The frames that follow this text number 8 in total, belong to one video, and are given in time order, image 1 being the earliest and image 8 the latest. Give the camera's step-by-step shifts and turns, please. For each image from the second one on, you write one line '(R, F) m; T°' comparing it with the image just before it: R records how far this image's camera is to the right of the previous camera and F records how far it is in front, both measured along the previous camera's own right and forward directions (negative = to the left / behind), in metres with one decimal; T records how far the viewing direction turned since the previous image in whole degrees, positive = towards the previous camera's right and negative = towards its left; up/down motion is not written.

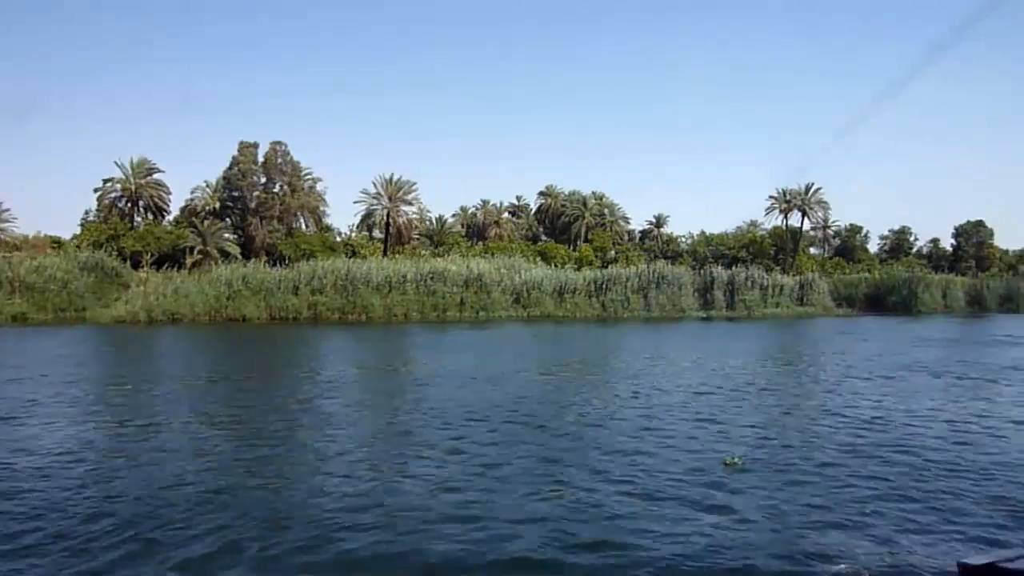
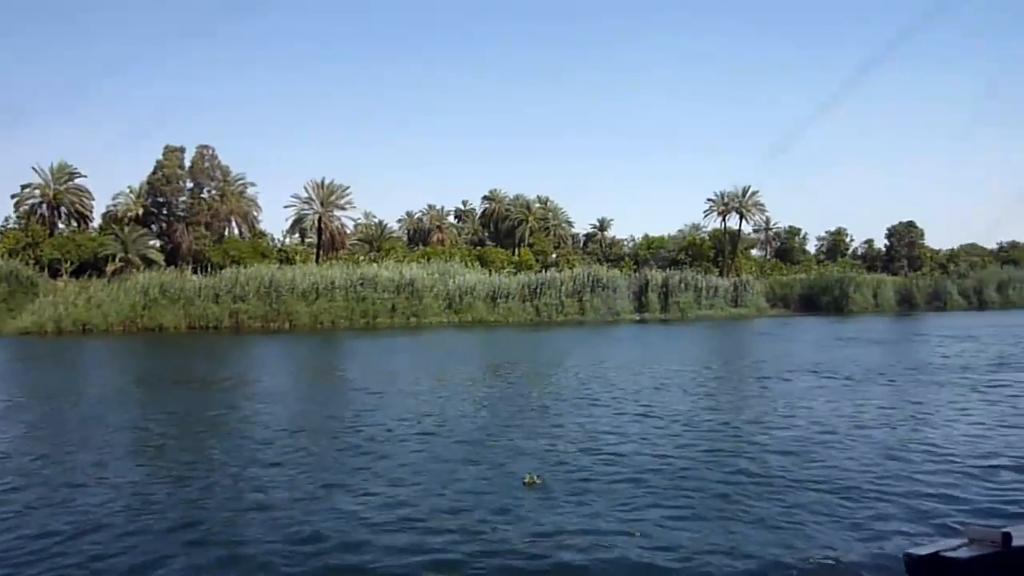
(+1.2, +0.4) m; +3°
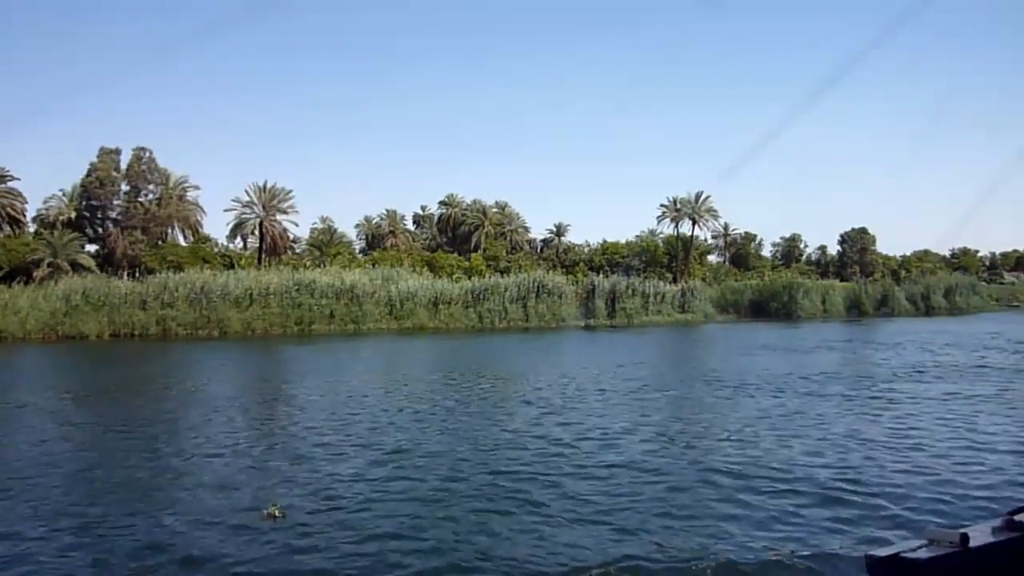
(+1.4, +0.6) m; +2°
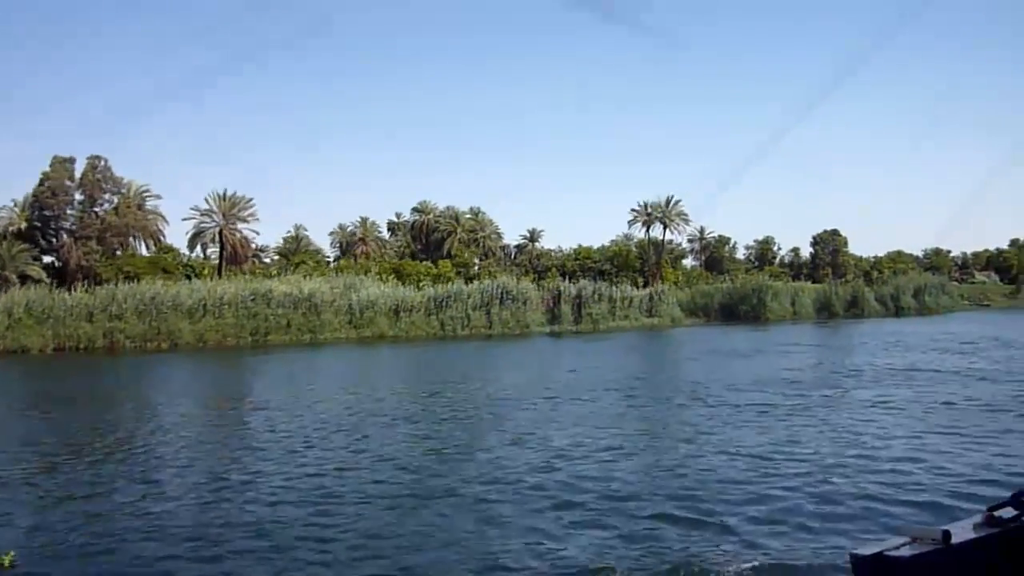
(+1.1, +0.6) m; +1°
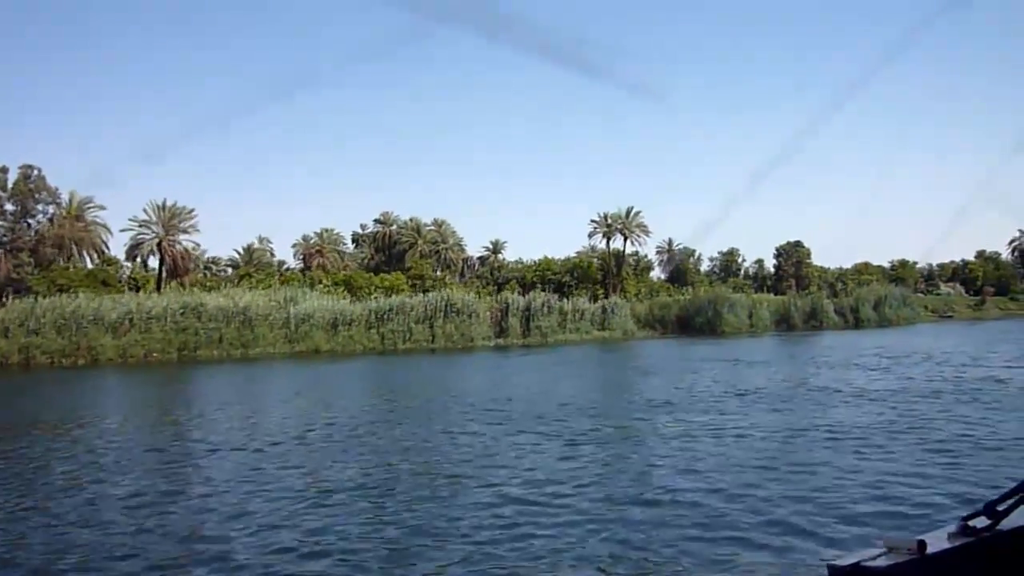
(+1.9, +1.0) m; +1°
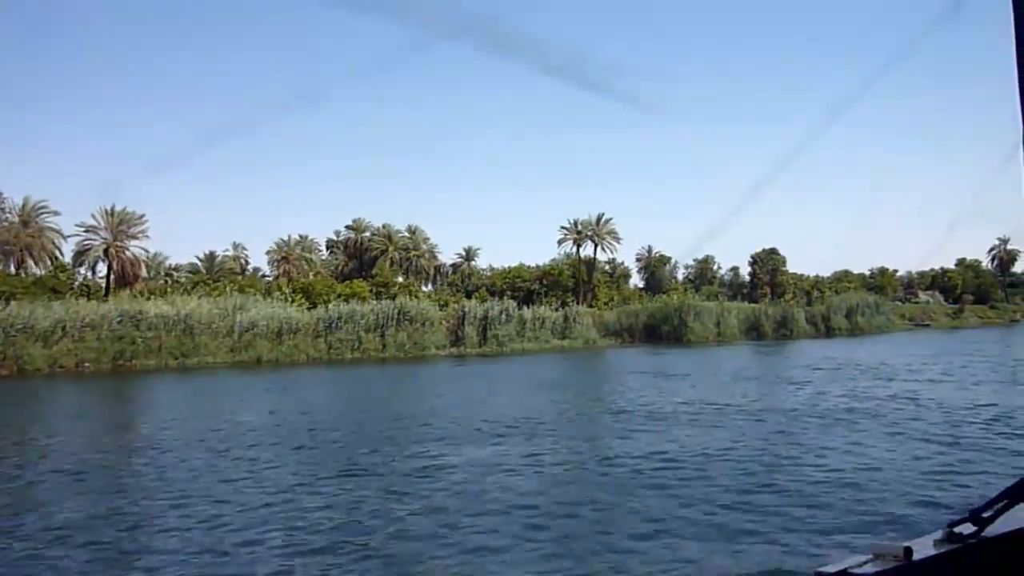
(+2.0, +1.1) m; +1°
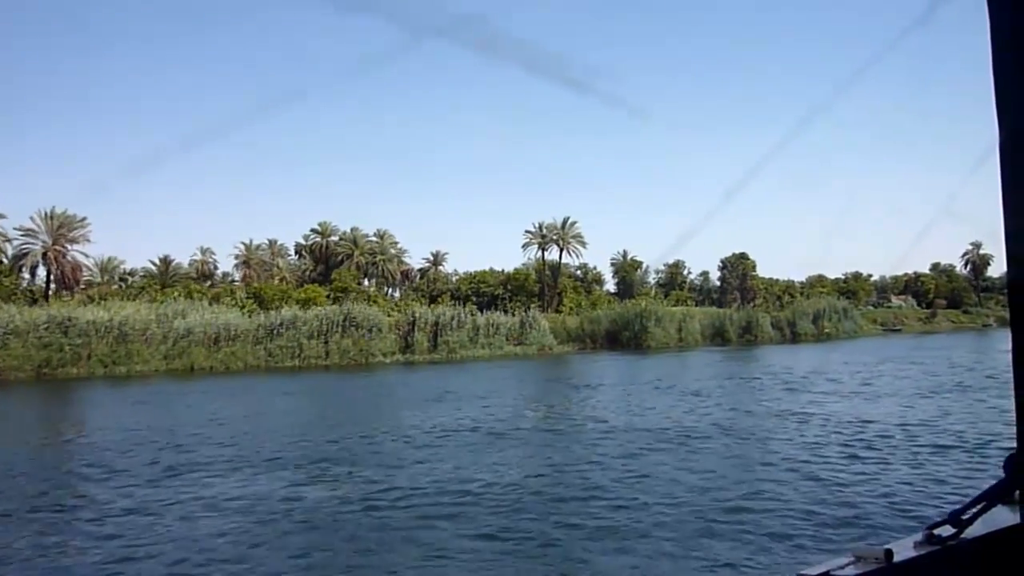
(+2.0, +1.1) m; +1°
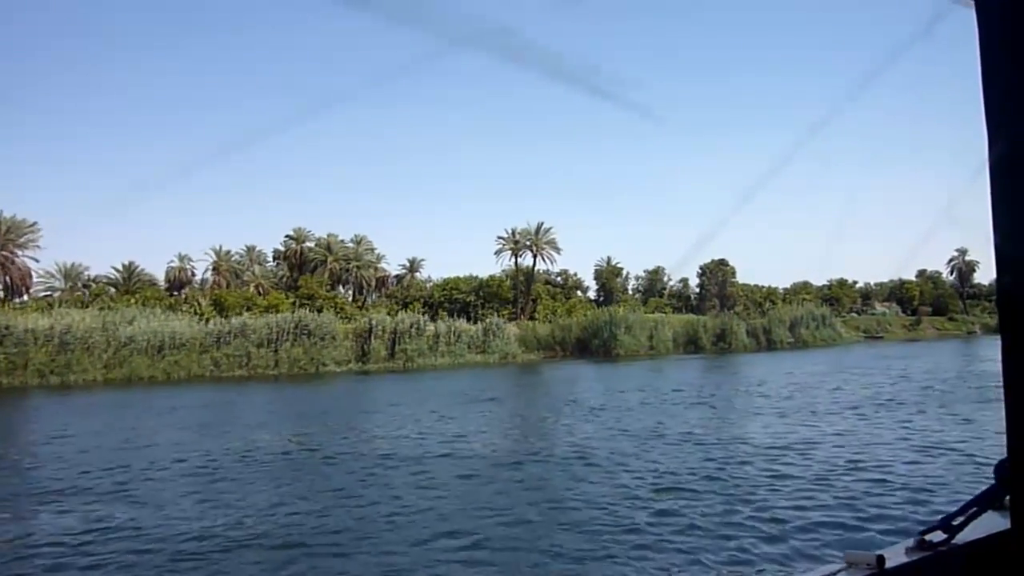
(+2.0, +1.1) m; 0°
